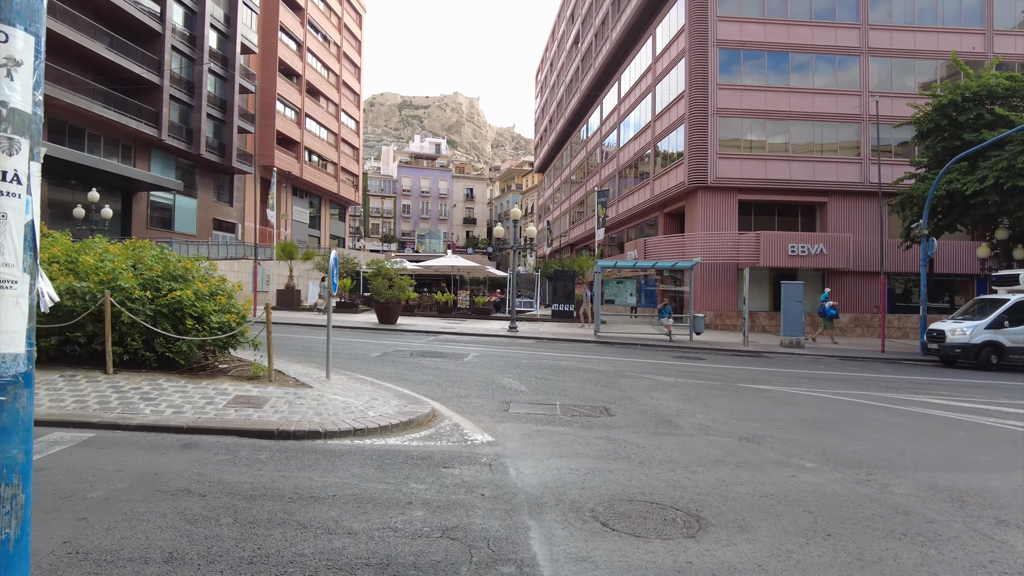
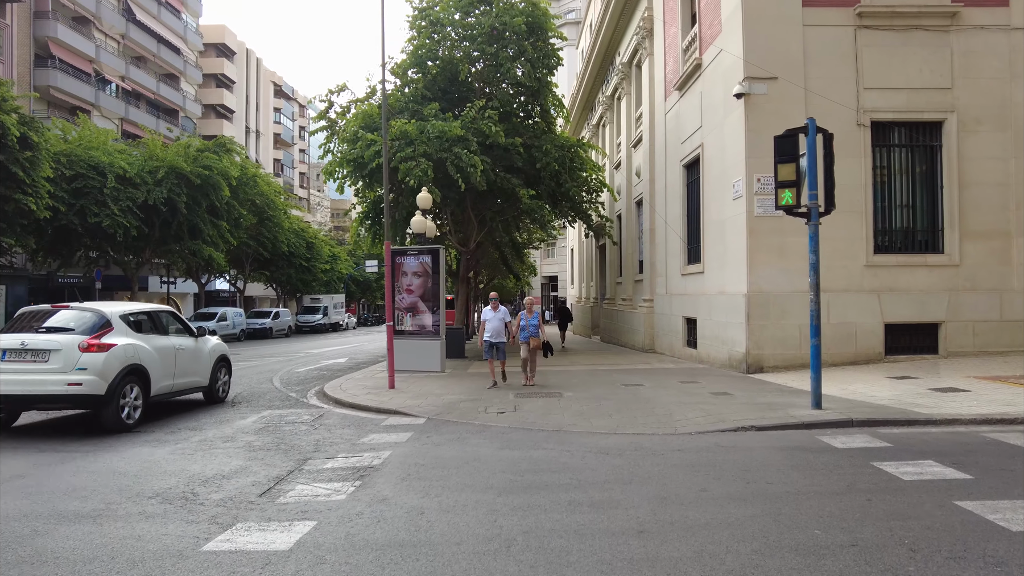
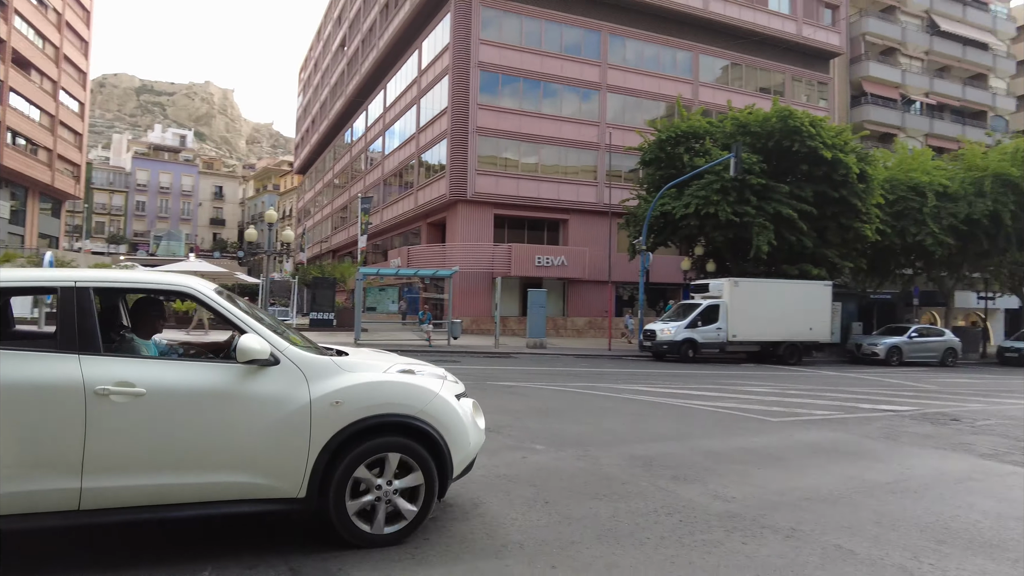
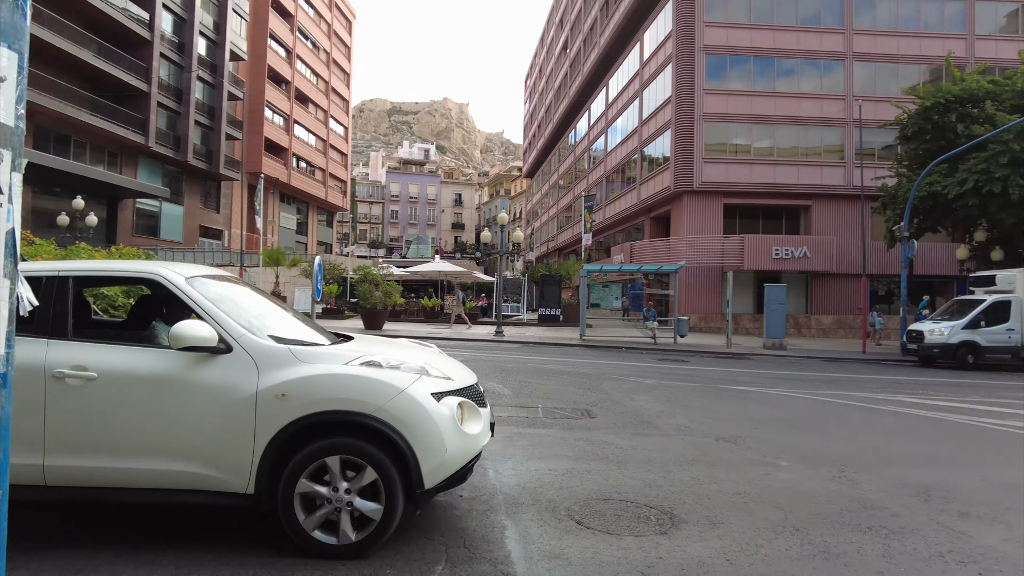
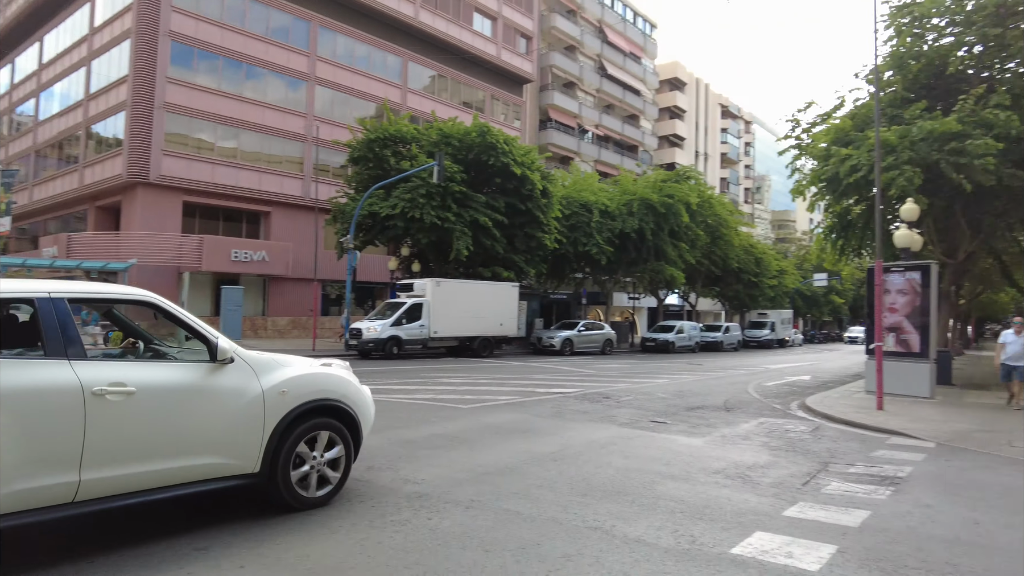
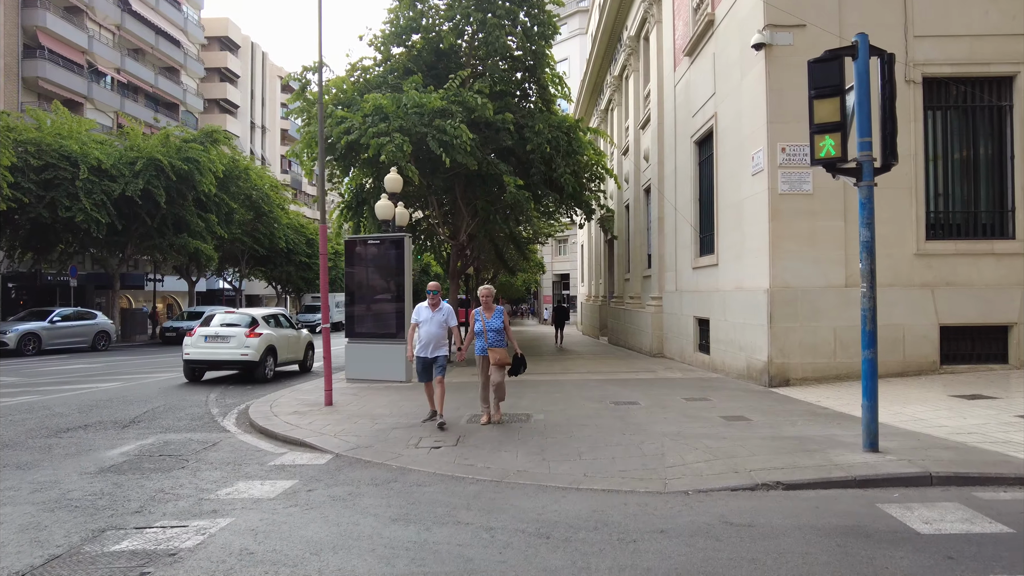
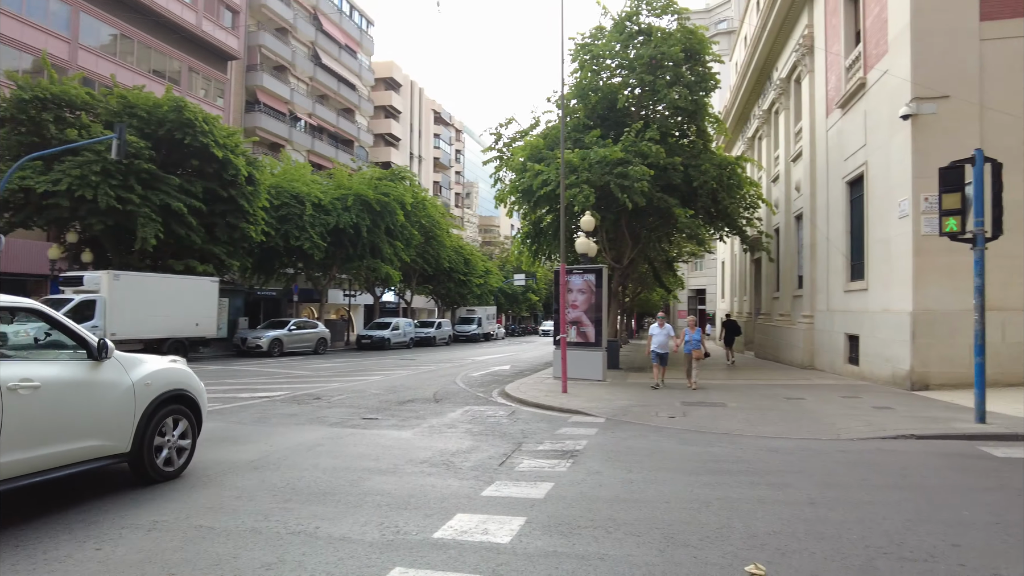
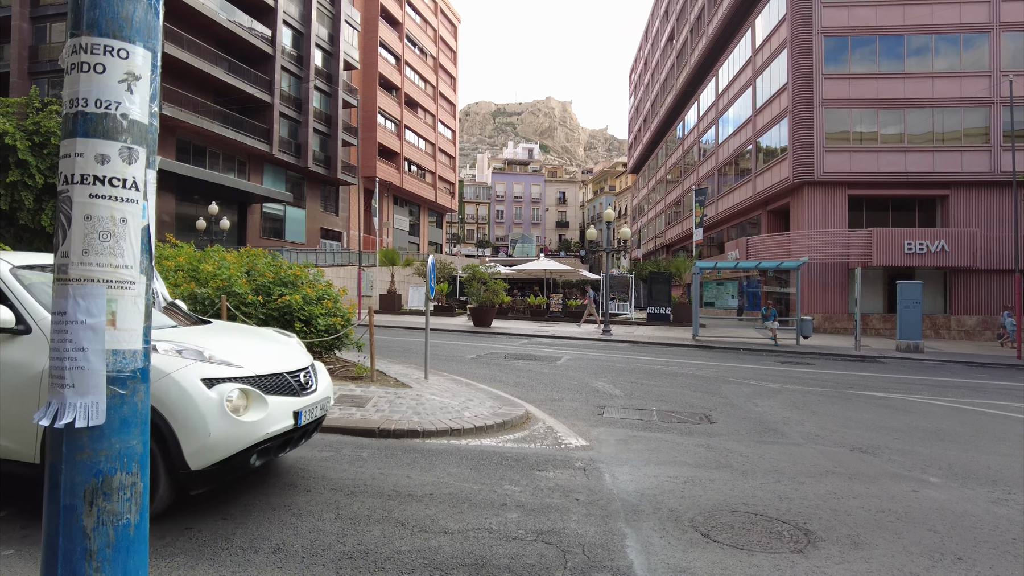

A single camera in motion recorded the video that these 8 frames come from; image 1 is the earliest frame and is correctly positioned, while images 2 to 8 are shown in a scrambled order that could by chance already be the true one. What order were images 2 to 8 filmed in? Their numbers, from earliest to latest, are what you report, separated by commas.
8, 4, 3, 5, 7, 2, 6
